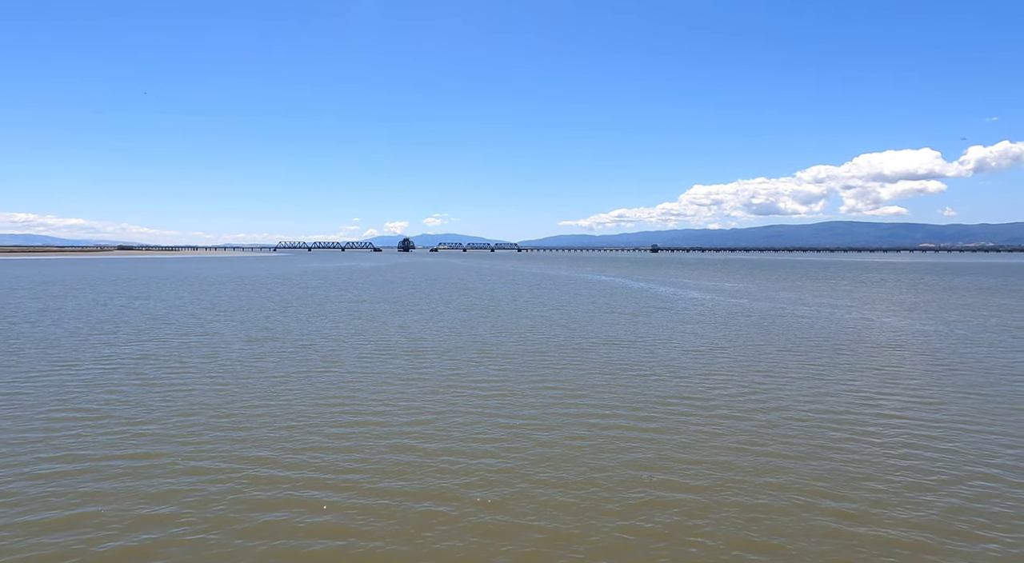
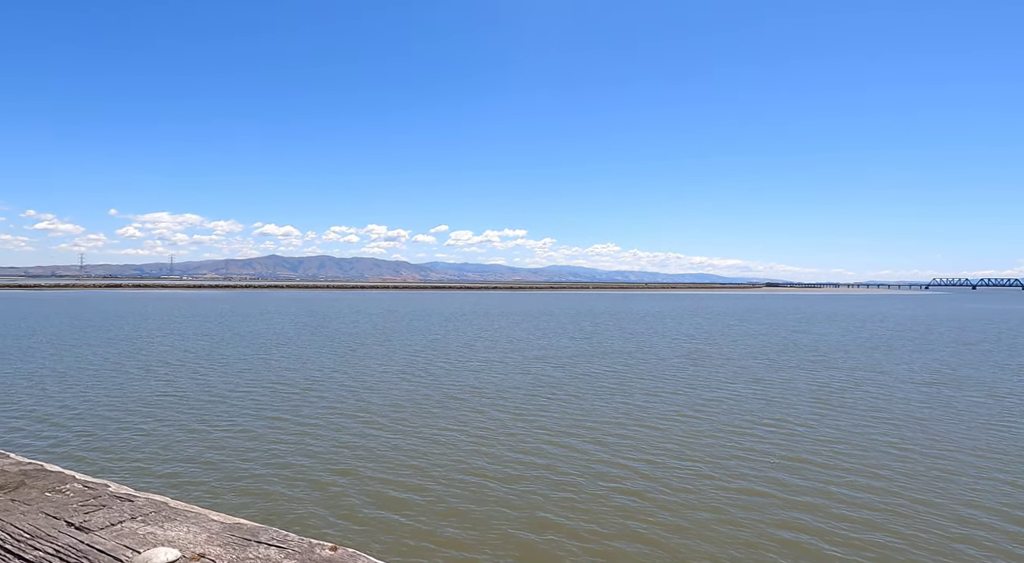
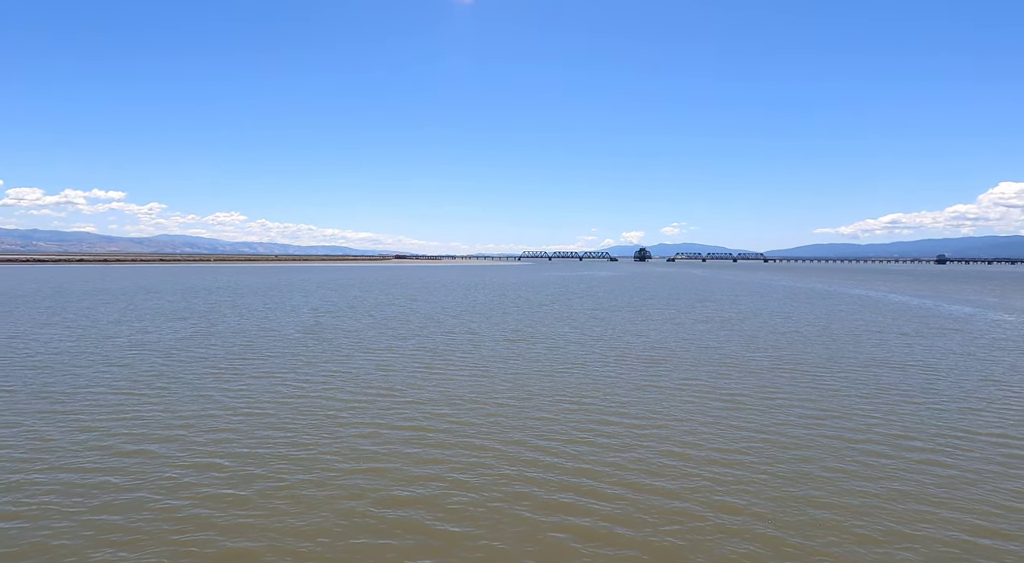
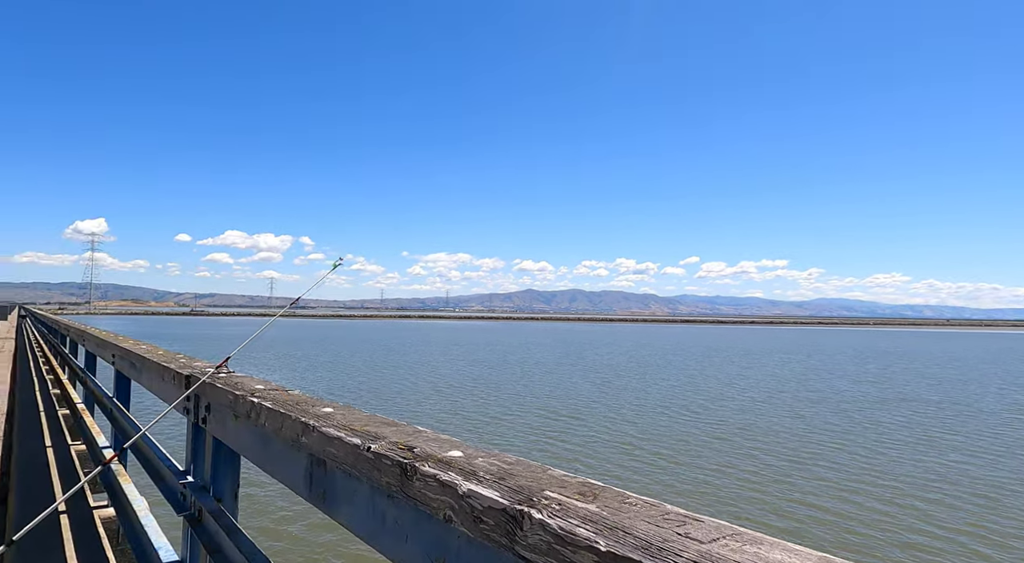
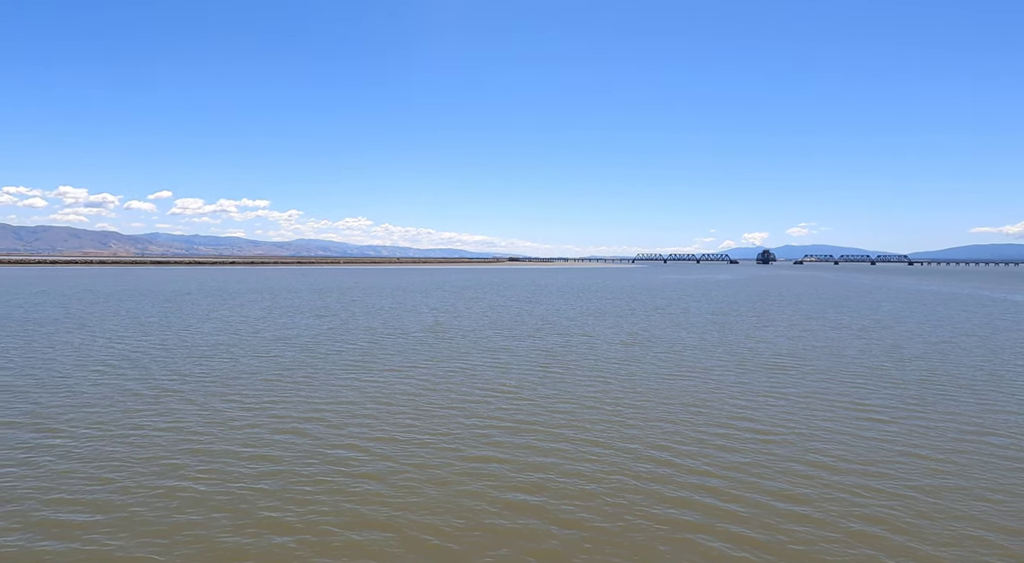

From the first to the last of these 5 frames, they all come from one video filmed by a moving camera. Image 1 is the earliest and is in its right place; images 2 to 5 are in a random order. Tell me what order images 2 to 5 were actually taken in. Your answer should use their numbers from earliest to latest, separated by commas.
3, 5, 2, 4
